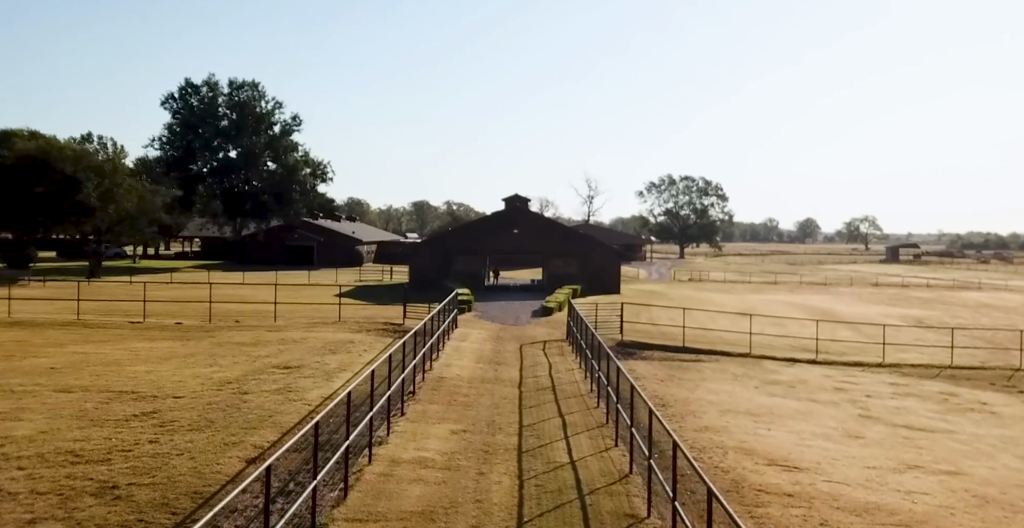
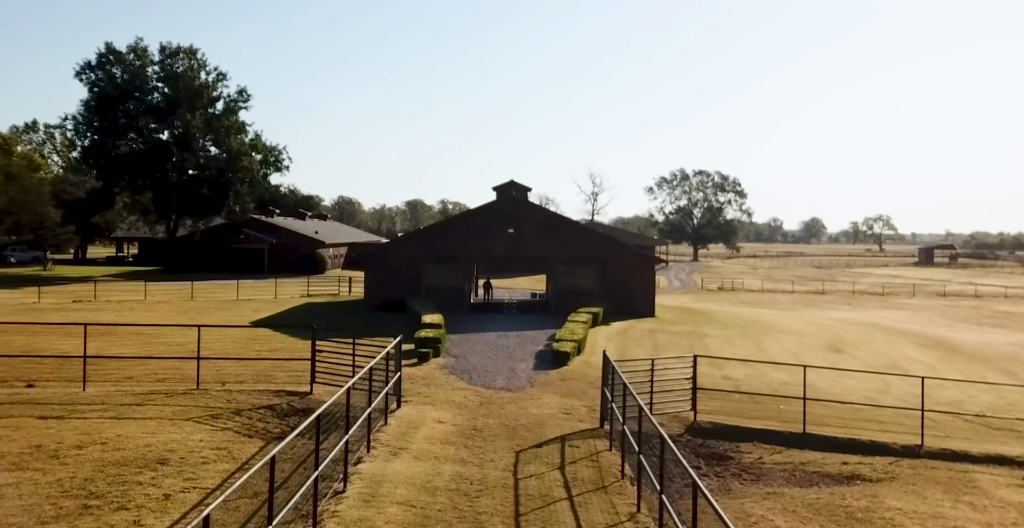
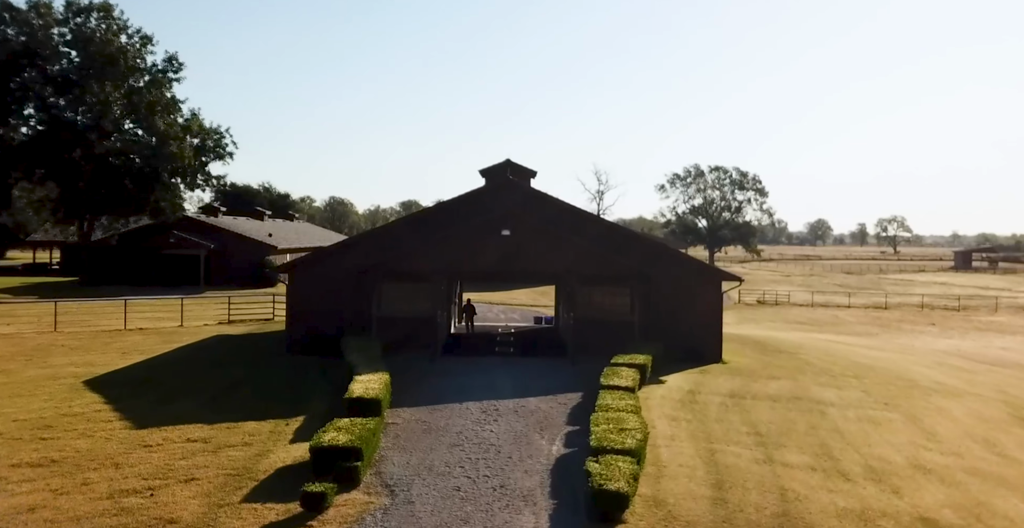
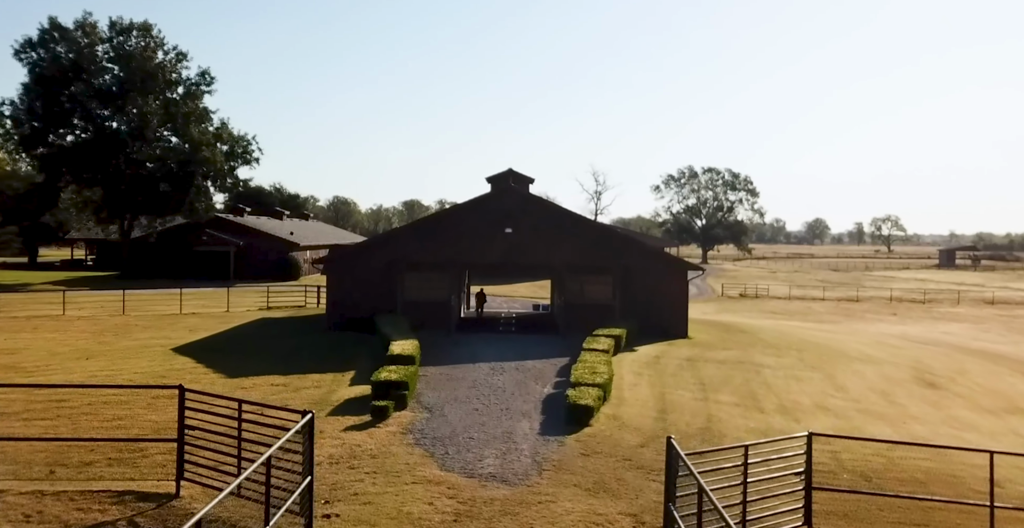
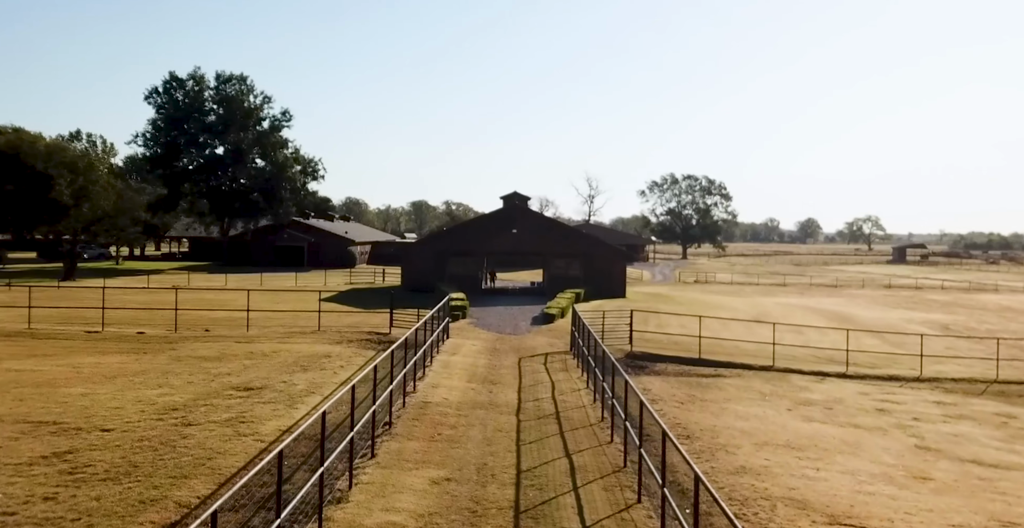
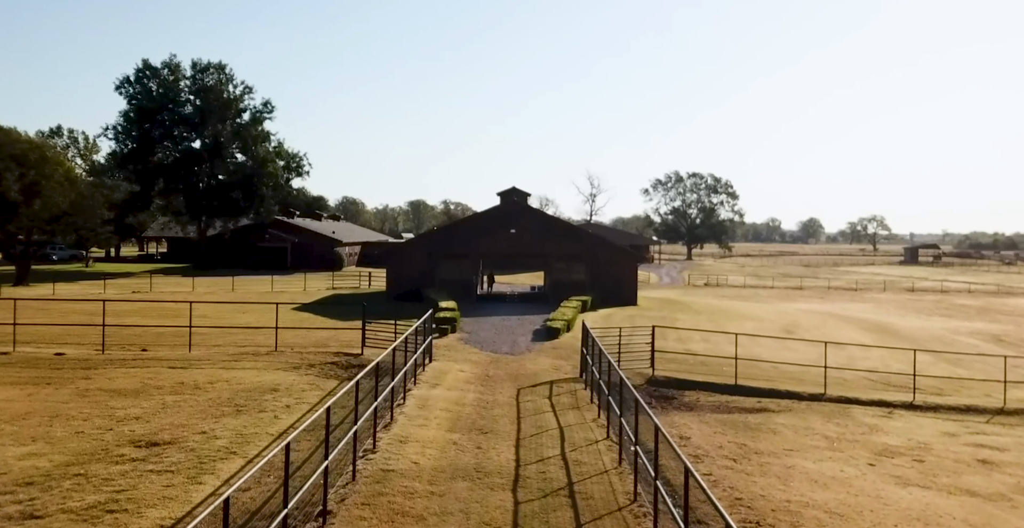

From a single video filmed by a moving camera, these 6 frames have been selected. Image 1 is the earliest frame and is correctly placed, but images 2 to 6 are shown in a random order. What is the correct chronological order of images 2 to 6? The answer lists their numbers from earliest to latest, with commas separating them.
5, 6, 2, 4, 3
